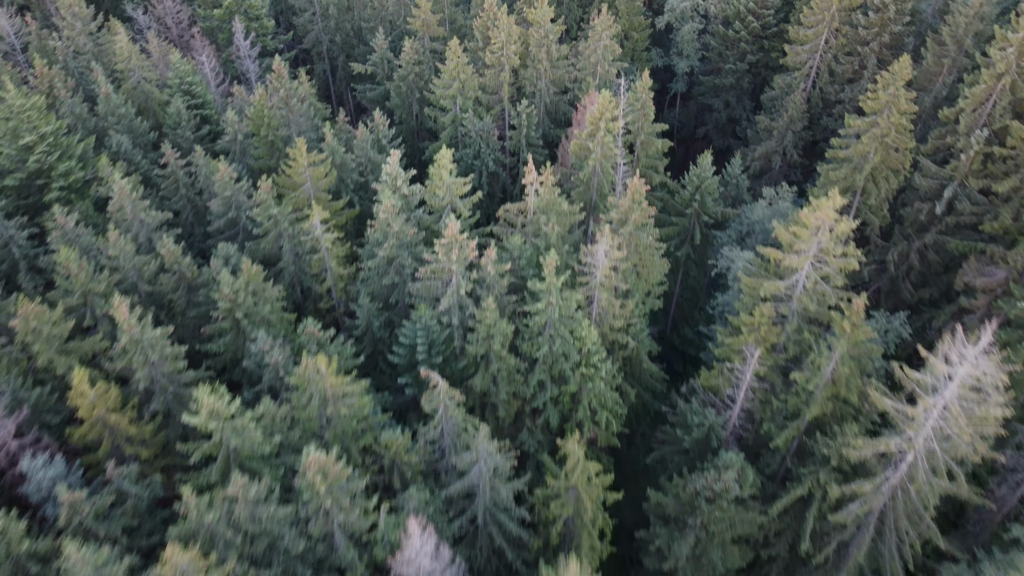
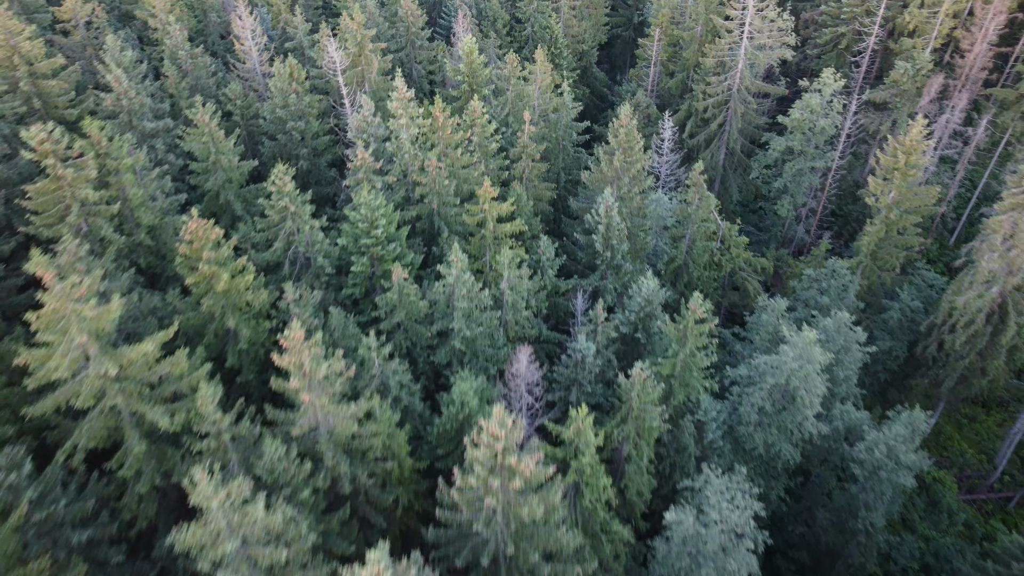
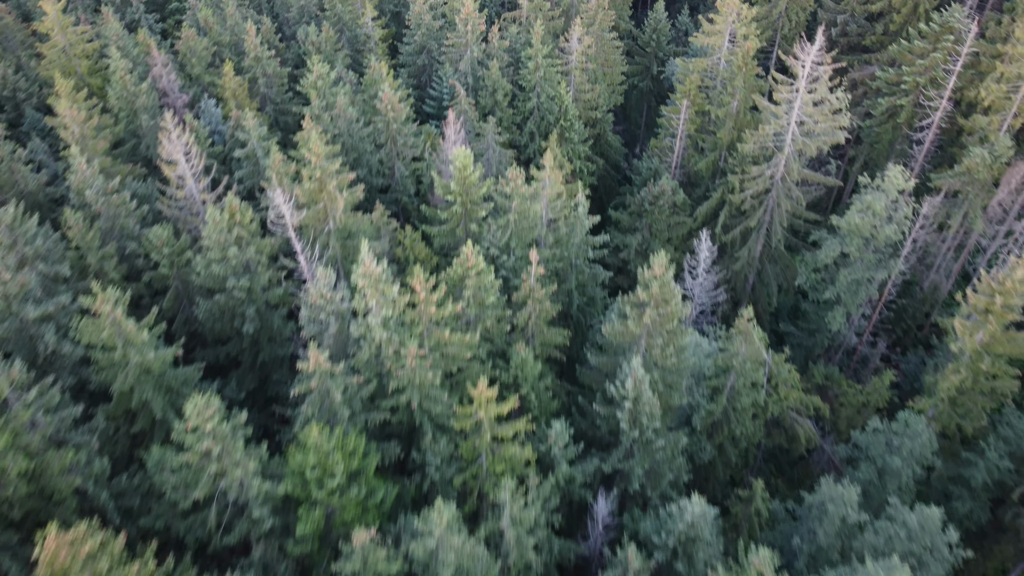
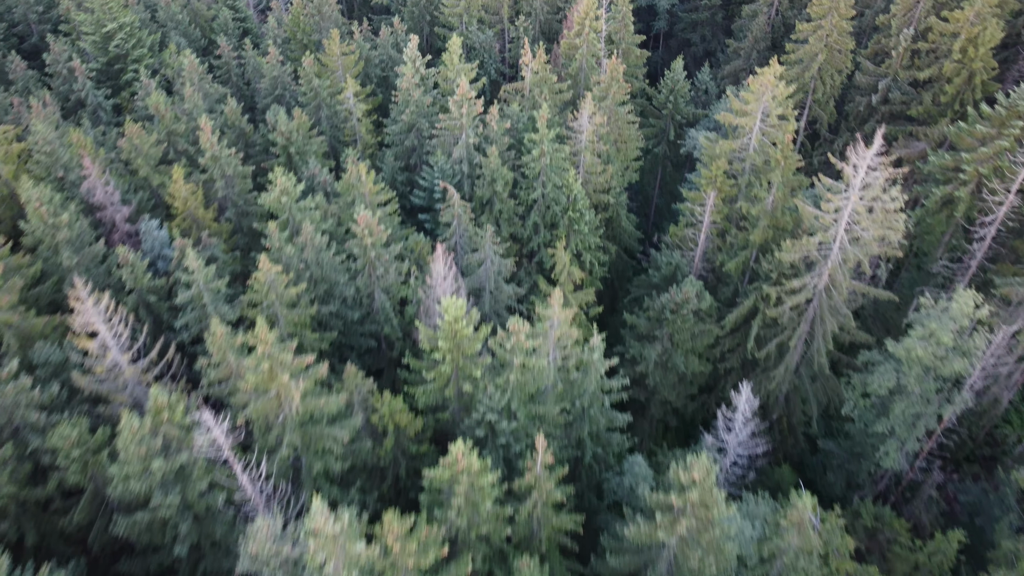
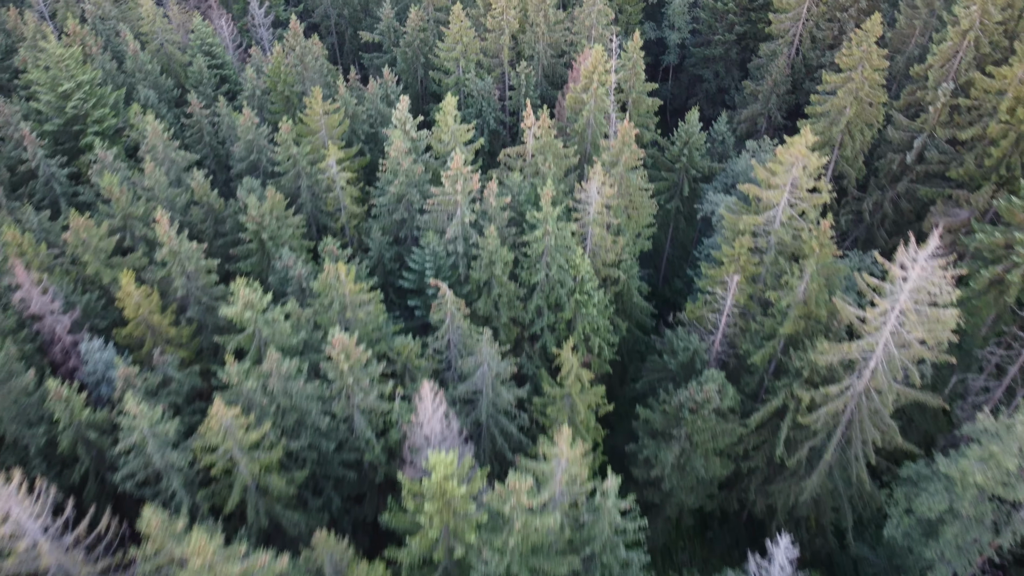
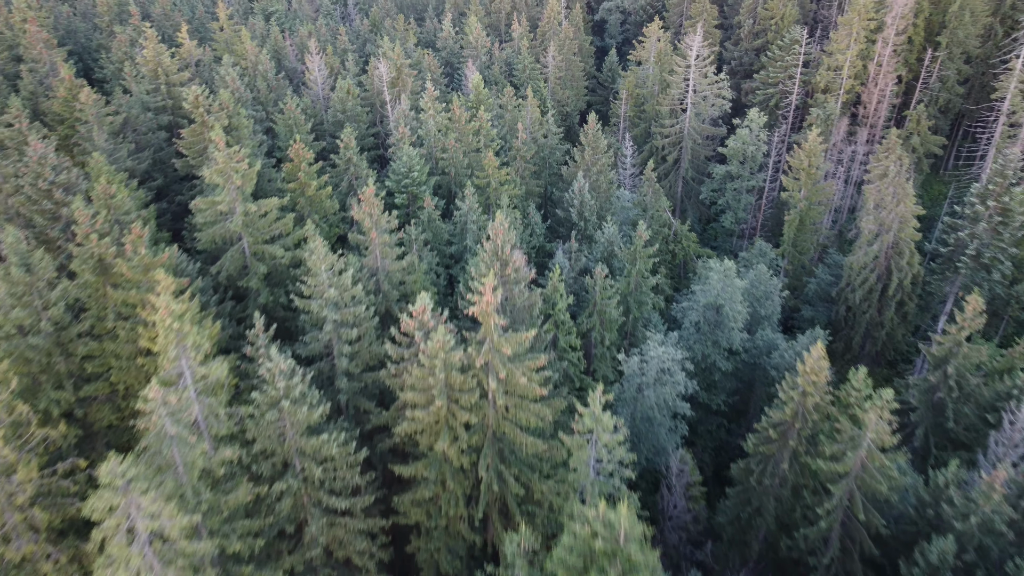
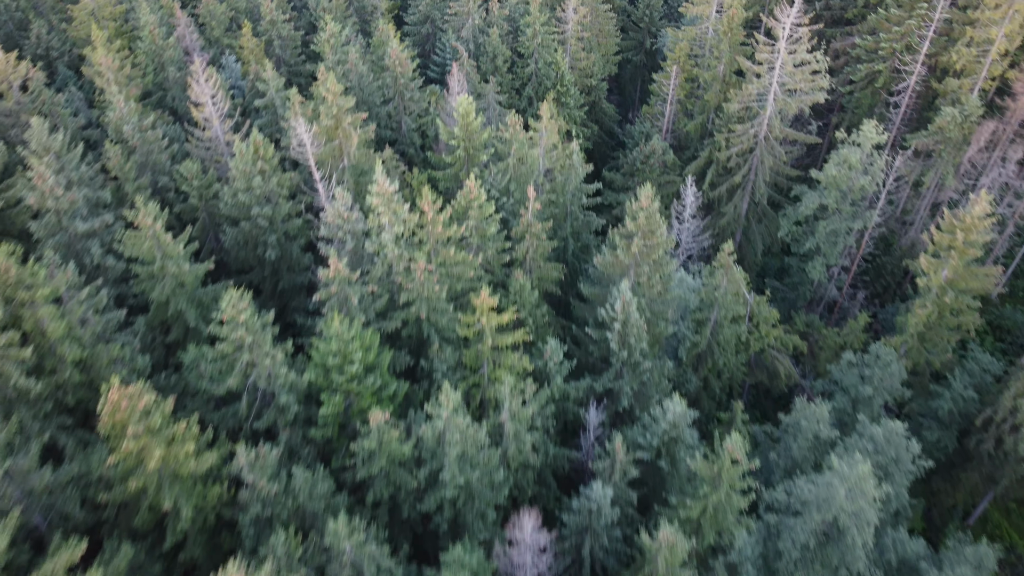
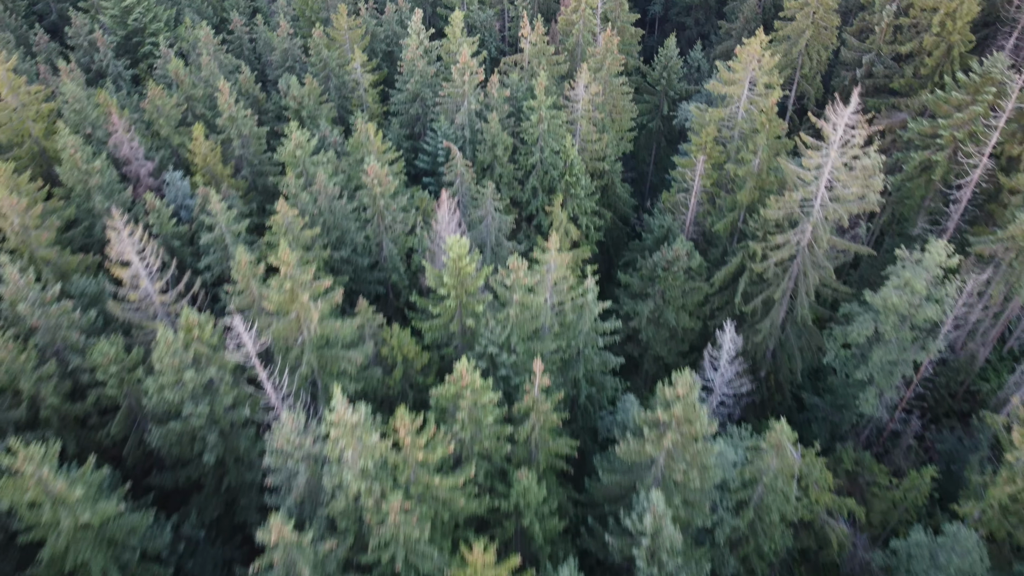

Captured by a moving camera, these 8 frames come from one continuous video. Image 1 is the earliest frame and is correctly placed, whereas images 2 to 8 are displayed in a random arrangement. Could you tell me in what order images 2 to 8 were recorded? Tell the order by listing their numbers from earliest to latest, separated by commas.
5, 4, 8, 3, 7, 2, 6
